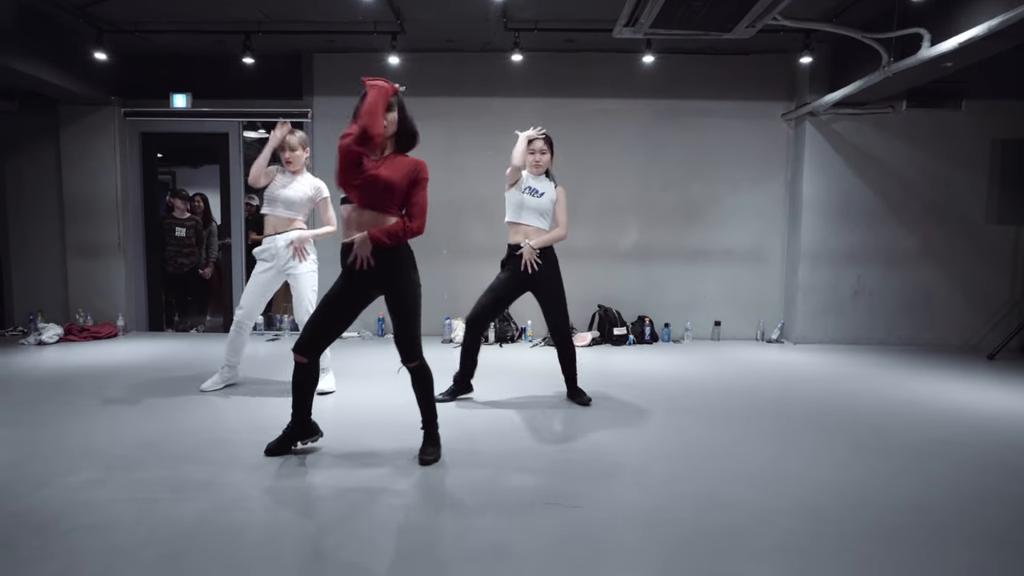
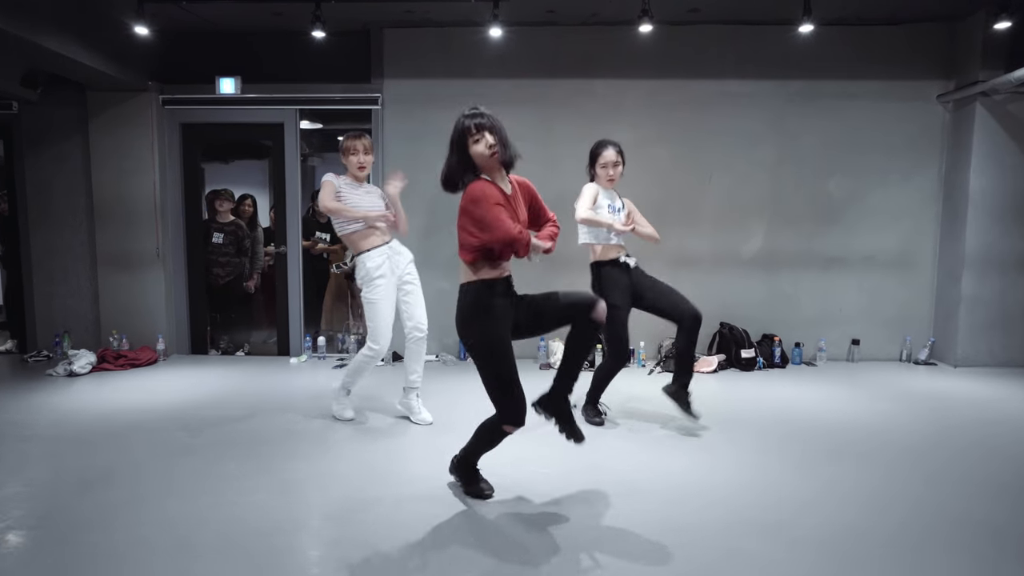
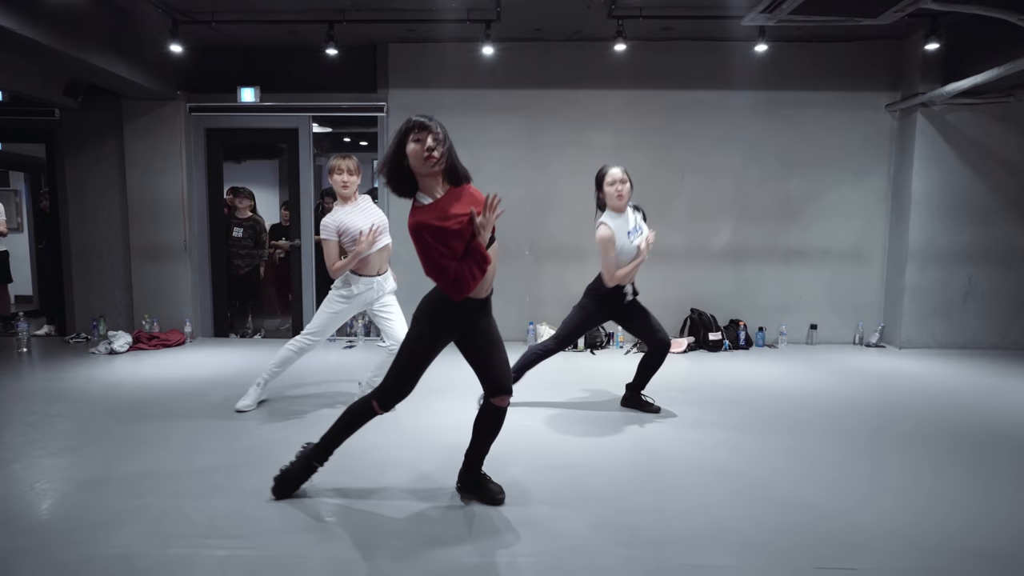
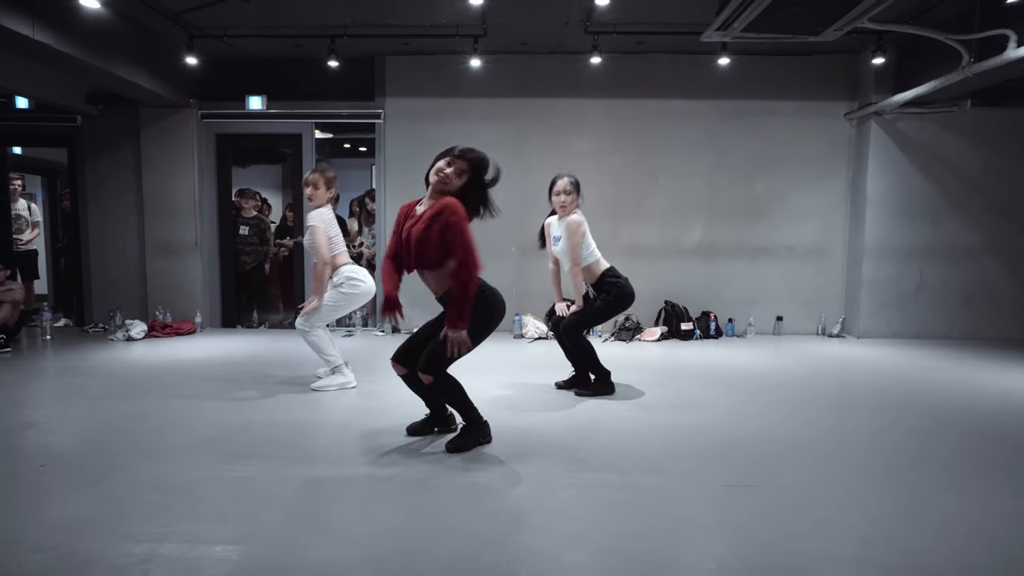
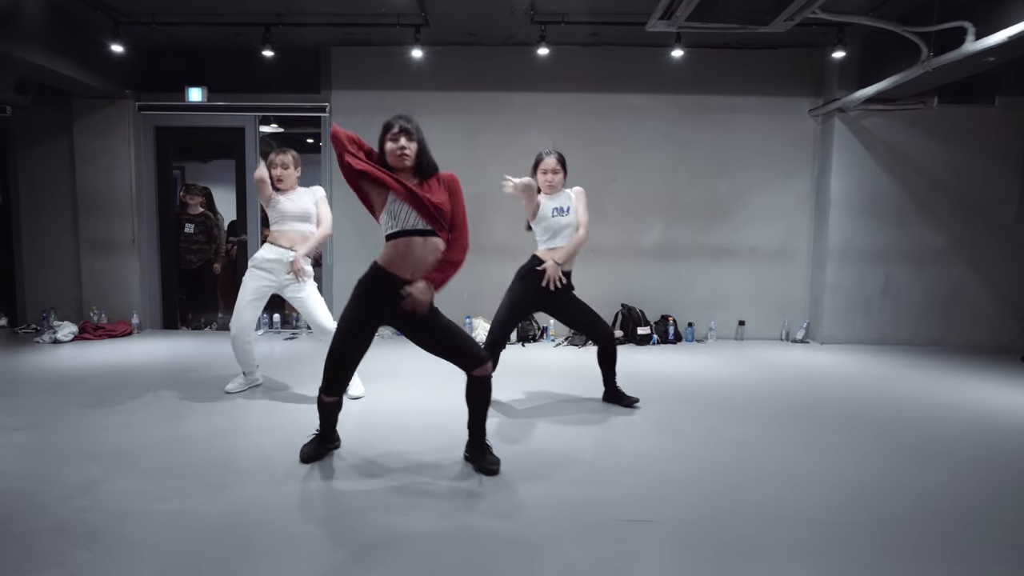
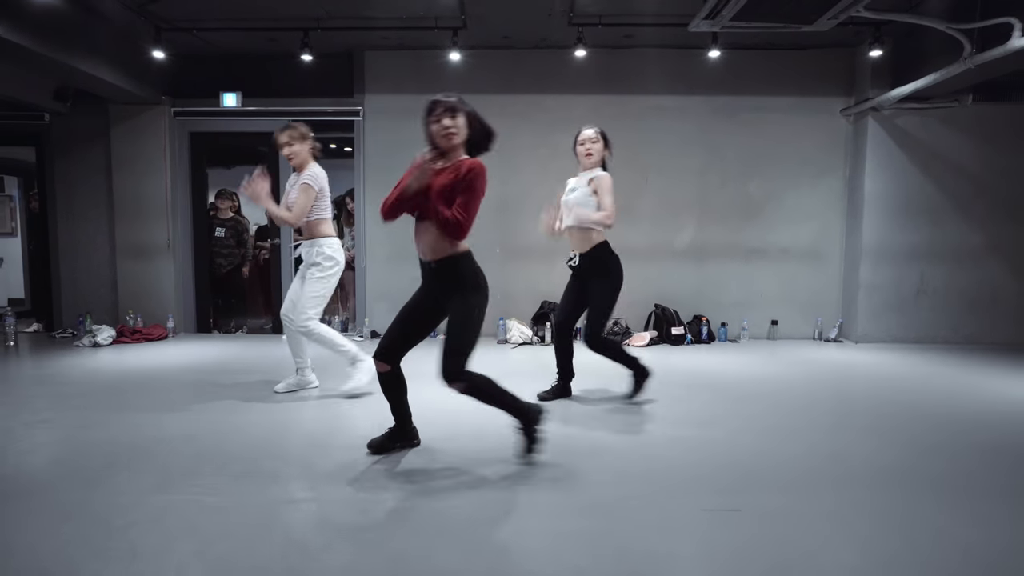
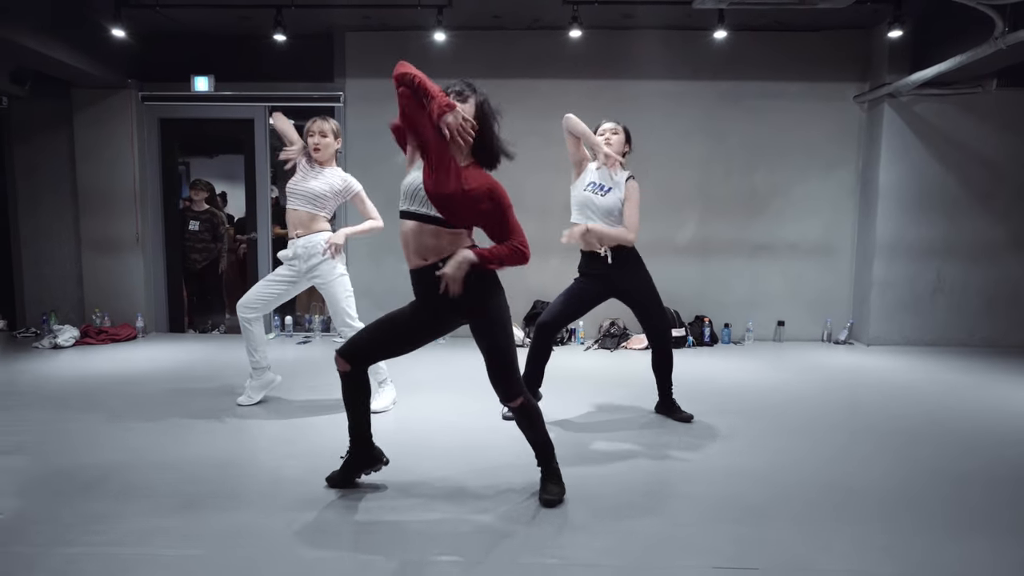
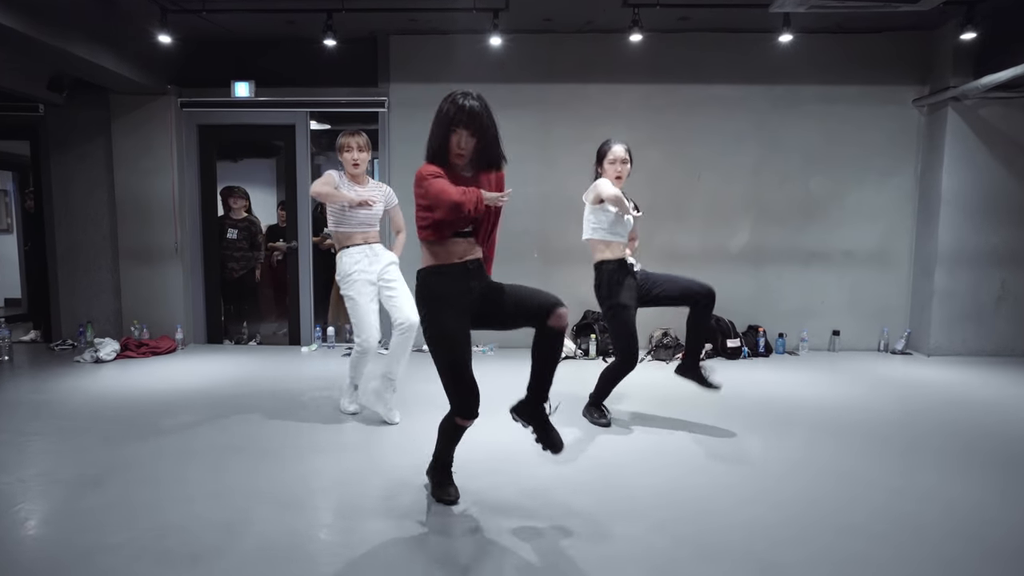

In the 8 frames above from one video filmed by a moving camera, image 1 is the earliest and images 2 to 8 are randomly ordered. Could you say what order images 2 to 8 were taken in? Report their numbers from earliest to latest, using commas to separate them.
5, 7, 6, 4, 3, 8, 2
